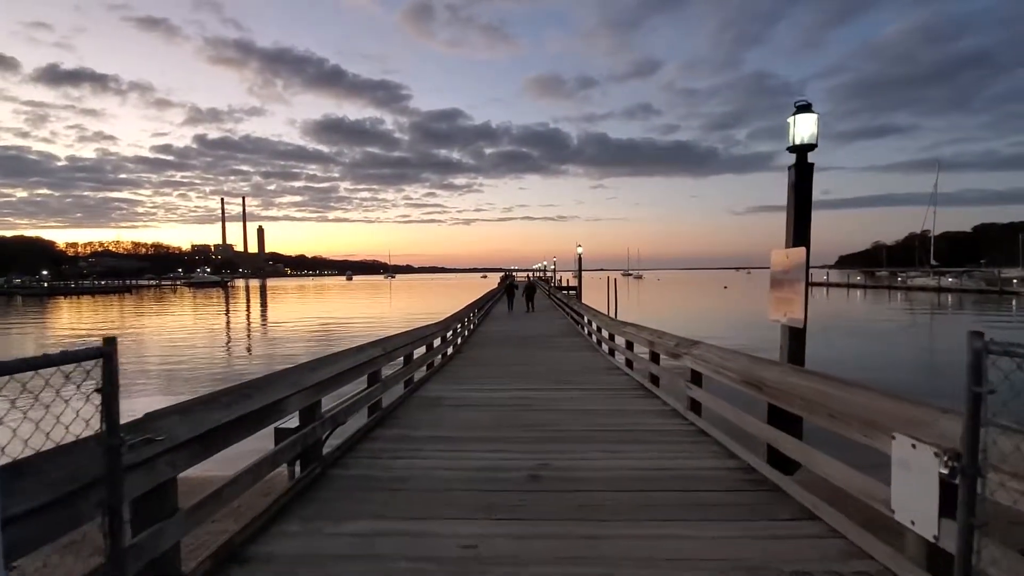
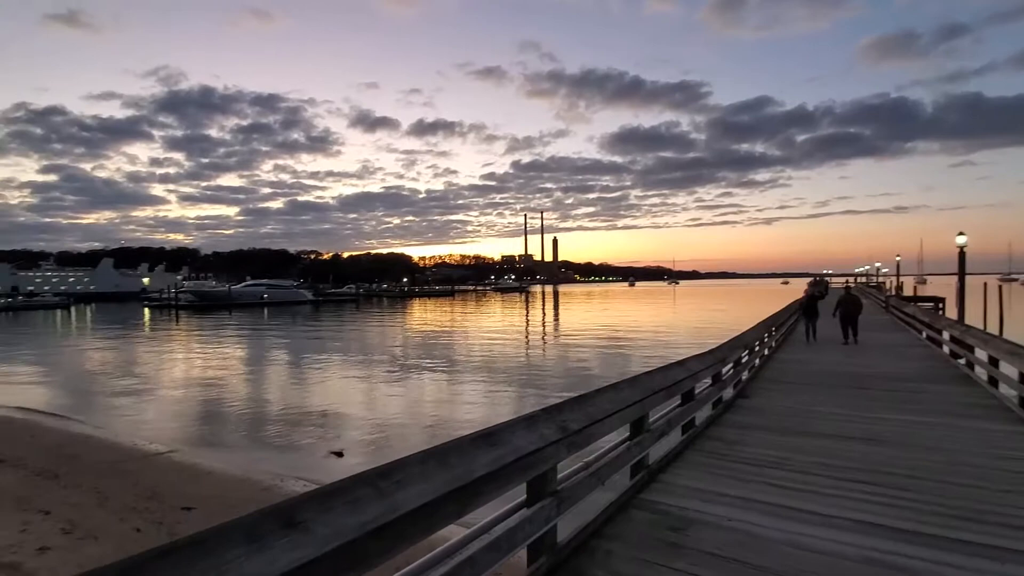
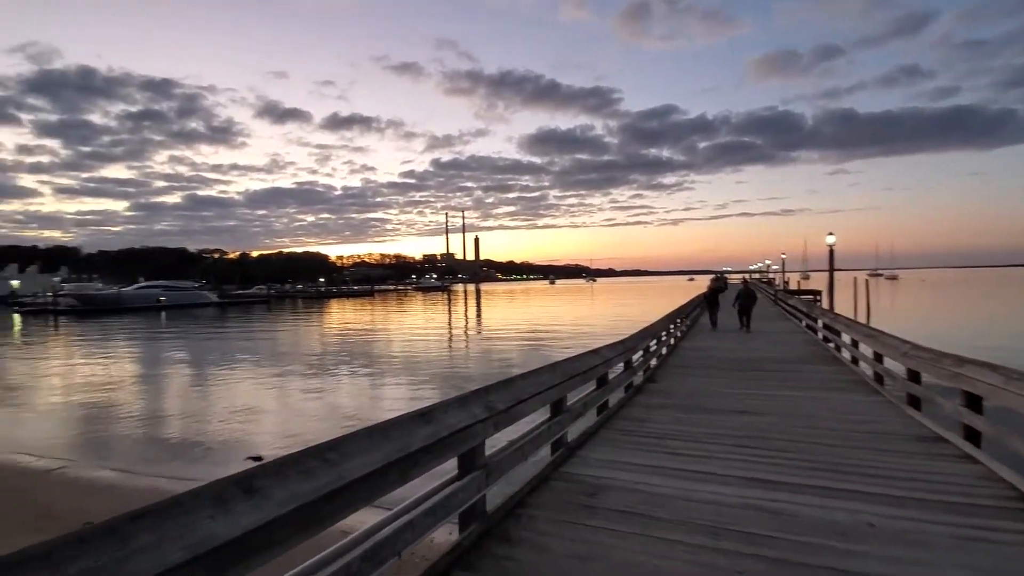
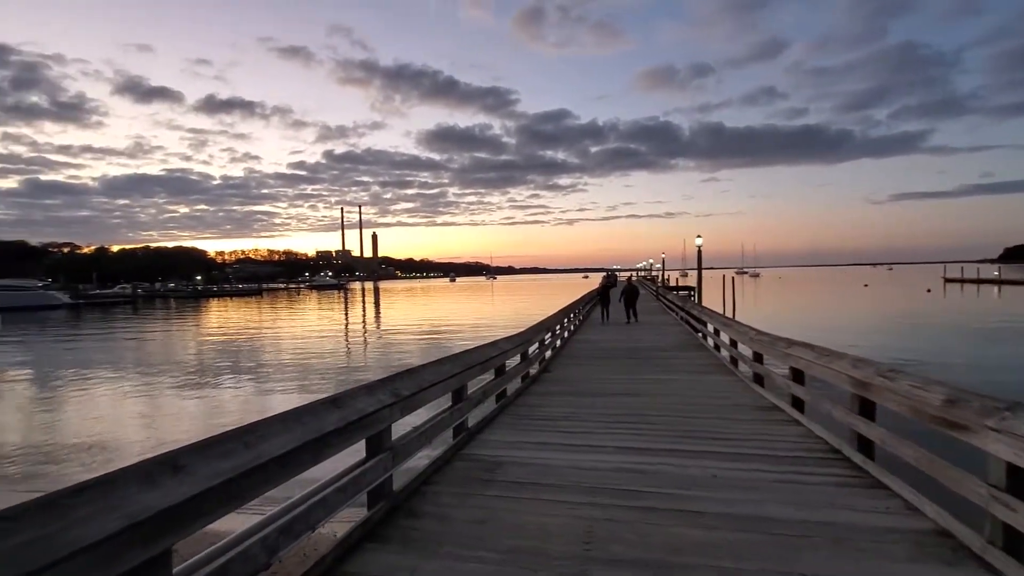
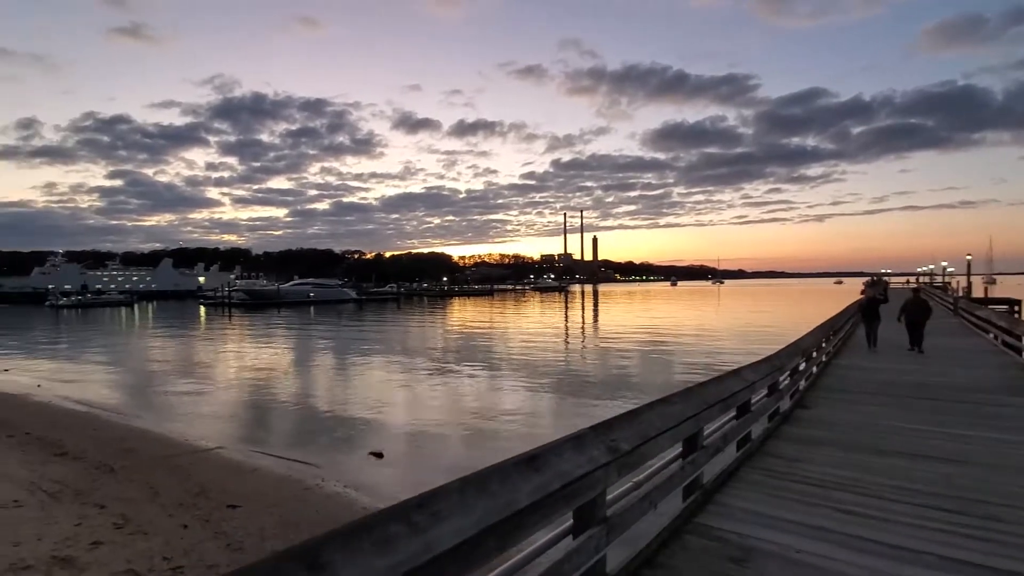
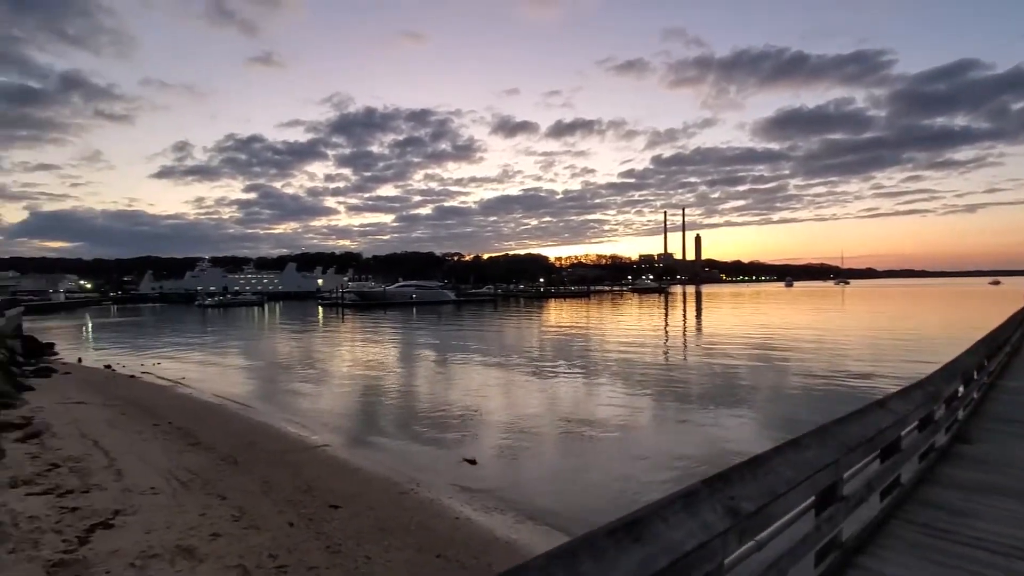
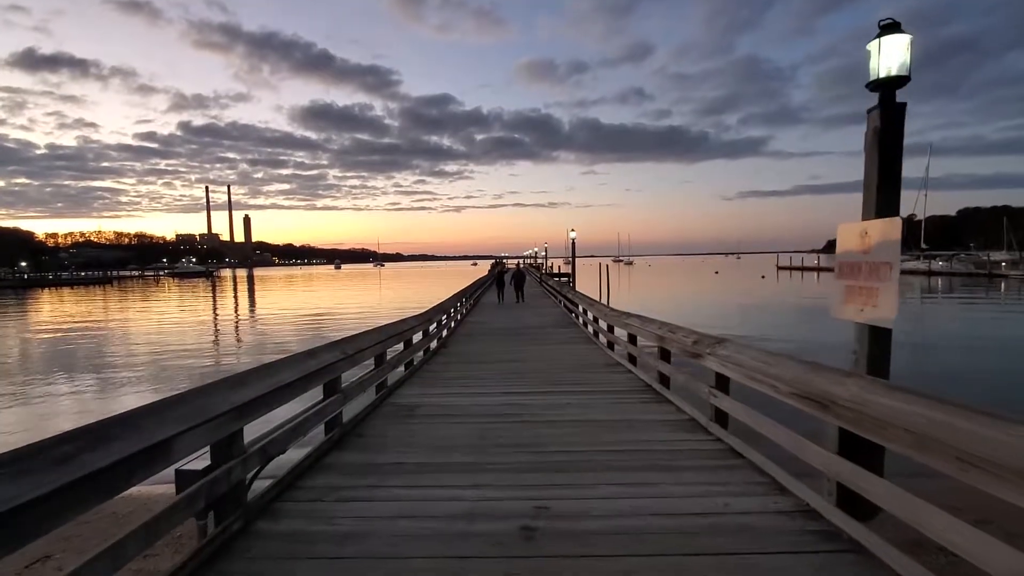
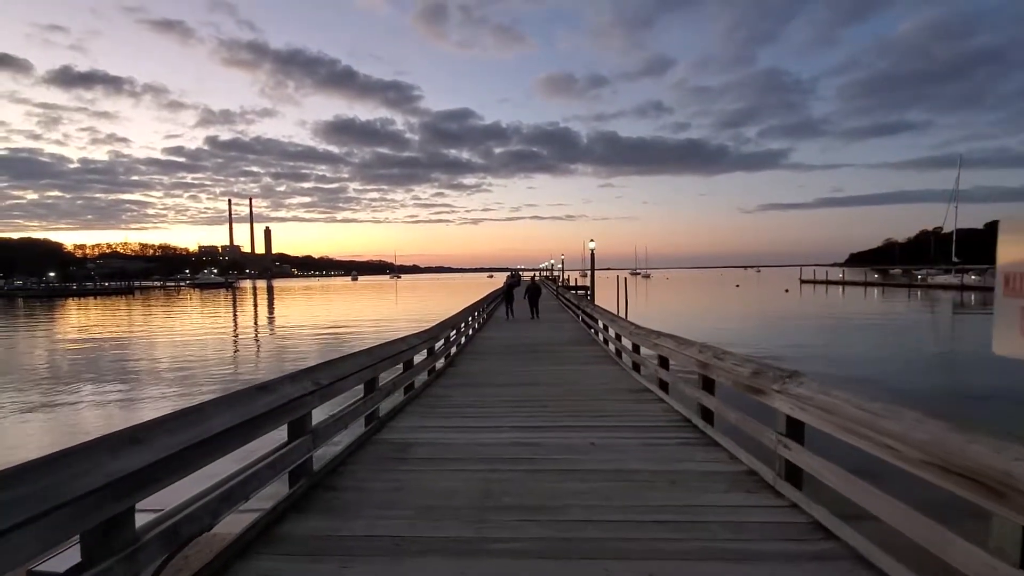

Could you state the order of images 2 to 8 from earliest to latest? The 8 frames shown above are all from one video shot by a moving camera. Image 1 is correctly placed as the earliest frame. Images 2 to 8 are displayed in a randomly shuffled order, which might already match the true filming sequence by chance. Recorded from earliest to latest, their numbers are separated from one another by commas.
7, 8, 4, 3, 2, 5, 6
